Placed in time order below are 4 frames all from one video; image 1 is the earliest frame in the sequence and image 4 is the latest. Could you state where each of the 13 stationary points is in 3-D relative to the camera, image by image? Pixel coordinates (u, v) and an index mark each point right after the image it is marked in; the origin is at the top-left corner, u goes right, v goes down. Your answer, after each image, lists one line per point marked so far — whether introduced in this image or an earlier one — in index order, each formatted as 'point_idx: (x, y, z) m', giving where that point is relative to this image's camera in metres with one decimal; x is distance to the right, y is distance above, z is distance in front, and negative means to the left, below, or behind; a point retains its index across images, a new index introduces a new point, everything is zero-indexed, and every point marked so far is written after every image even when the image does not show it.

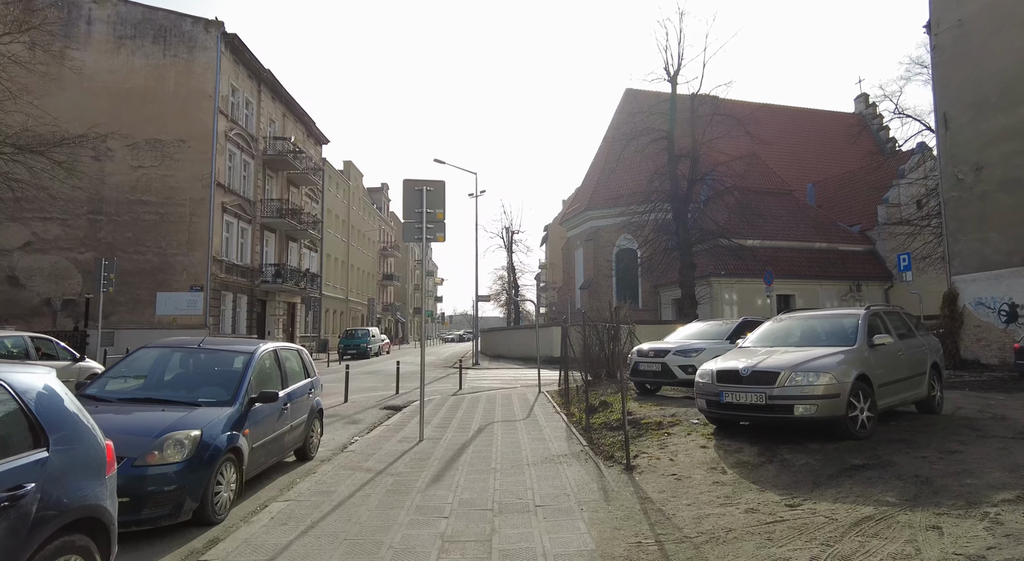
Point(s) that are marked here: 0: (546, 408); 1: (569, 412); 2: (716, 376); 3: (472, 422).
0: (+0.6, -2.1, +9.8) m
1: (+0.9, -2.0, +8.8) m
2: (+2.1, -1.0, +6.1) m
3: (-0.6, -2.1, +8.7) m
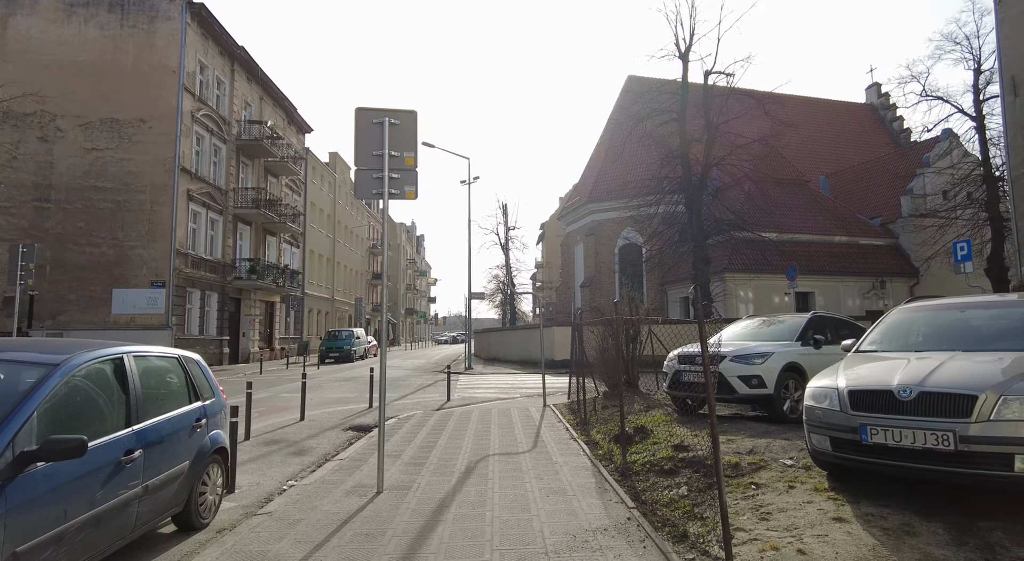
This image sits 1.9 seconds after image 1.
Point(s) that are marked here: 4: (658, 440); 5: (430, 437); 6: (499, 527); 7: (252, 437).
0: (+0.6, -1.9, +7.4) m
1: (+0.9, -1.7, +6.5) m
2: (+2.1, -0.8, +3.8) m
3: (-0.6, -1.9, +6.4) m
4: (+1.4, -1.6, +5.9) m
5: (-1.0, -2.0, +7.6) m
6: (-0.1, -1.6, +3.9) m
7: (-3.4, -2.0, +7.8) m
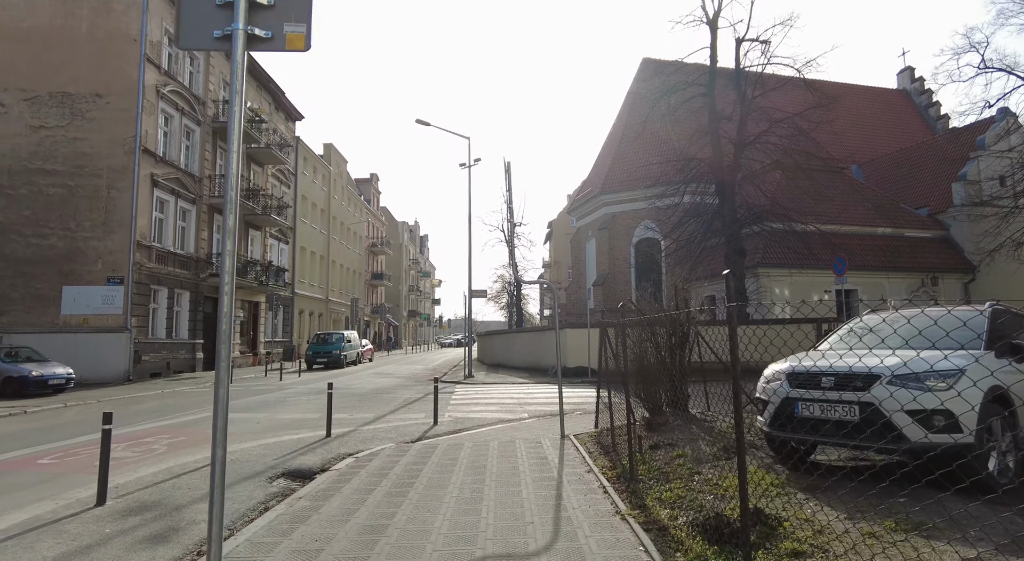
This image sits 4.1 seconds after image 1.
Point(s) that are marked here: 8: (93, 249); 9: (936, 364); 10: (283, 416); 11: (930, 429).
0: (+0.6, -1.7, +4.6) m
1: (+0.9, -1.5, +3.7) m
2: (+2.1, -0.5, +0.9) m
3: (-0.6, -1.6, +3.6) m
4: (+1.5, -1.3, +3.0) m
5: (-1.0, -1.8, +4.8) m
6: (-0.1, -1.4, +1.1) m
7: (-3.4, -1.8, +5.0) m
8: (-13.4, +1.0, +19.0) m
9: (+2.8, -0.6, +4.0) m
10: (-3.9, -2.3, +10.3) m
11: (+2.7, -0.9, +3.8) m
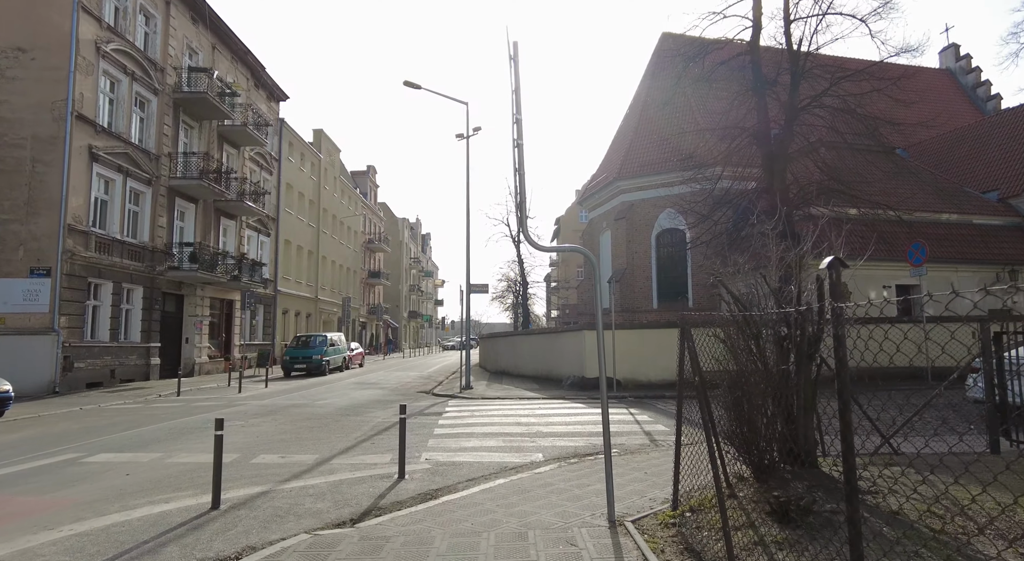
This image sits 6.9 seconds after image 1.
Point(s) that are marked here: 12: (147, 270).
0: (+0.6, -1.4, +1.2) m
1: (+0.9, -1.2, +0.3) m
2: (+2.1, -0.2, -2.4) m
3: (-0.5, -1.4, +0.2) m
4: (+1.5, -1.1, -0.3) m
5: (-1.0, -1.5, +1.5) m
6: (-0.1, -1.1, -2.3) m
7: (-3.3, -1.5, +1.7) m
8: (-13.2, +1.2, +15.8) m
9: (+2.9, -0.3, +0.6) m
10: (-3.9, -2.1, +6.9) m
11: (+2.7, -0.7, +0.4) m
12: (-12.1, +0.4, +19.7) m
